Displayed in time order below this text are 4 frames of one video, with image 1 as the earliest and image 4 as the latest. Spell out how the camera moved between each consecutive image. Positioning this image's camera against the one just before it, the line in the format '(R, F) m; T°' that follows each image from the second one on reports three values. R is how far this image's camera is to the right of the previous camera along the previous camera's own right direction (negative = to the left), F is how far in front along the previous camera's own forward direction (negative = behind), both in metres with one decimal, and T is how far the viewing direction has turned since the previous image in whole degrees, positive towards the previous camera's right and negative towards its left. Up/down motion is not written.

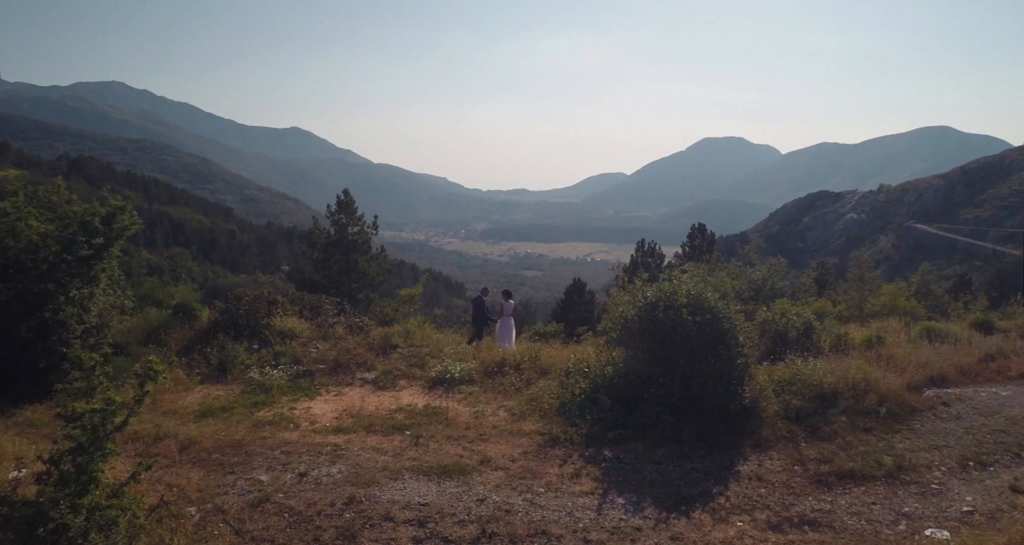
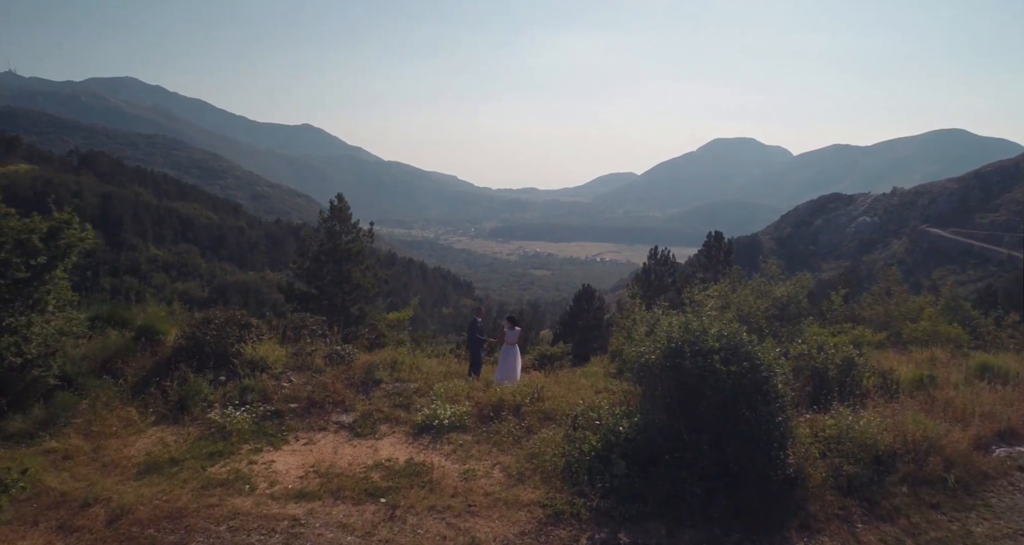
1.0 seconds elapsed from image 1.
(+0.1, +1.0) m; -1°
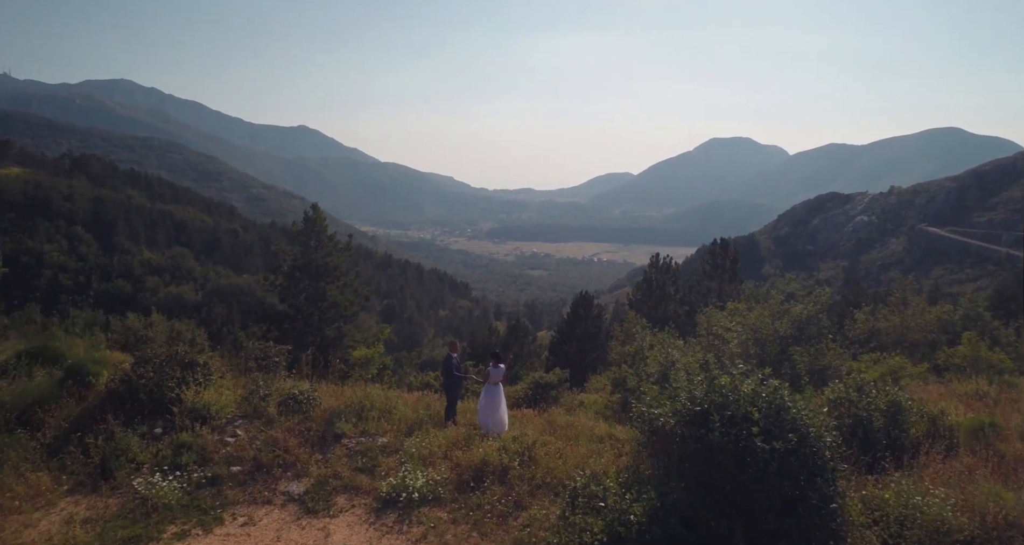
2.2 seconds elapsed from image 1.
(+0.1, +1.2) m; 0°
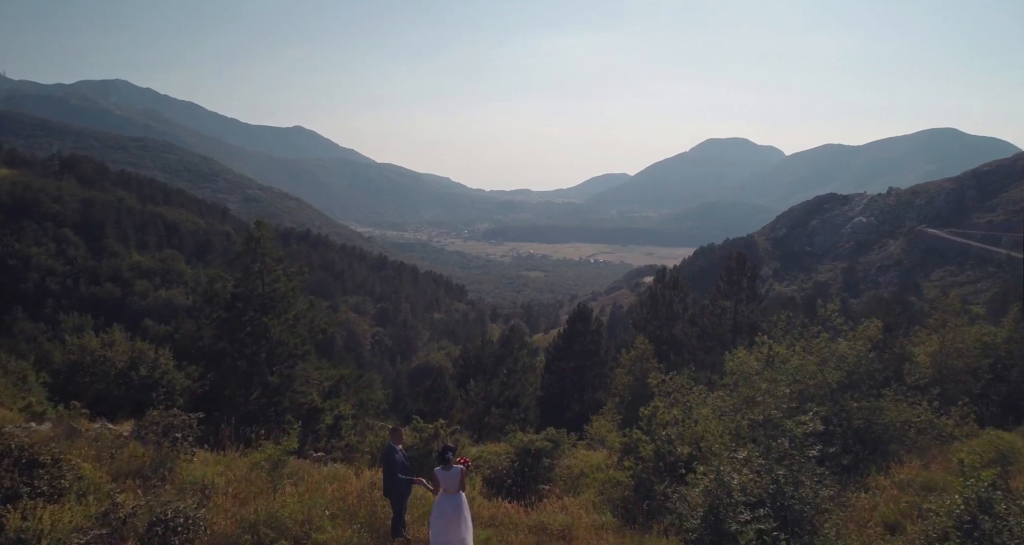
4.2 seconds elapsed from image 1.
(+0.2, +2.1) m; 0°
